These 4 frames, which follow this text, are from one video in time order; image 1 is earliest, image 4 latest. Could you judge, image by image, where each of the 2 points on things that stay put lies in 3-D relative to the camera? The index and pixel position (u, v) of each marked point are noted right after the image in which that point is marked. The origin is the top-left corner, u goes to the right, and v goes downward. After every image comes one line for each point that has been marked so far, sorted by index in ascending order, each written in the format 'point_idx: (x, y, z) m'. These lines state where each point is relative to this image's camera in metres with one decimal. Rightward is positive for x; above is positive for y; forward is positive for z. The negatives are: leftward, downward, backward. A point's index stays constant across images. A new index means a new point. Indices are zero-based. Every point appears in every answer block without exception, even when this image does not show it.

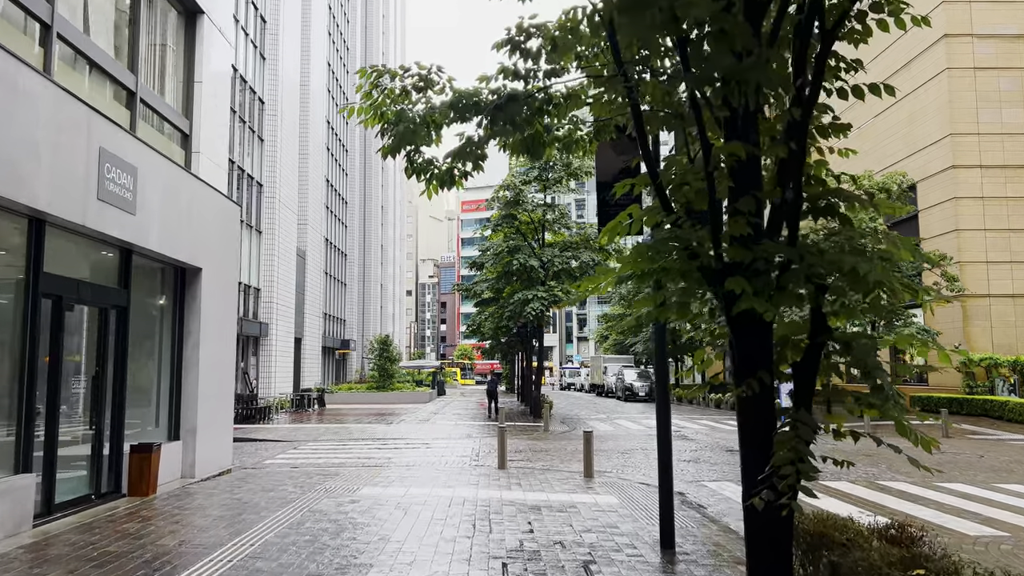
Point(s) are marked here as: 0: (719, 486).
0: (+2.1, -2.0, +11.3) m
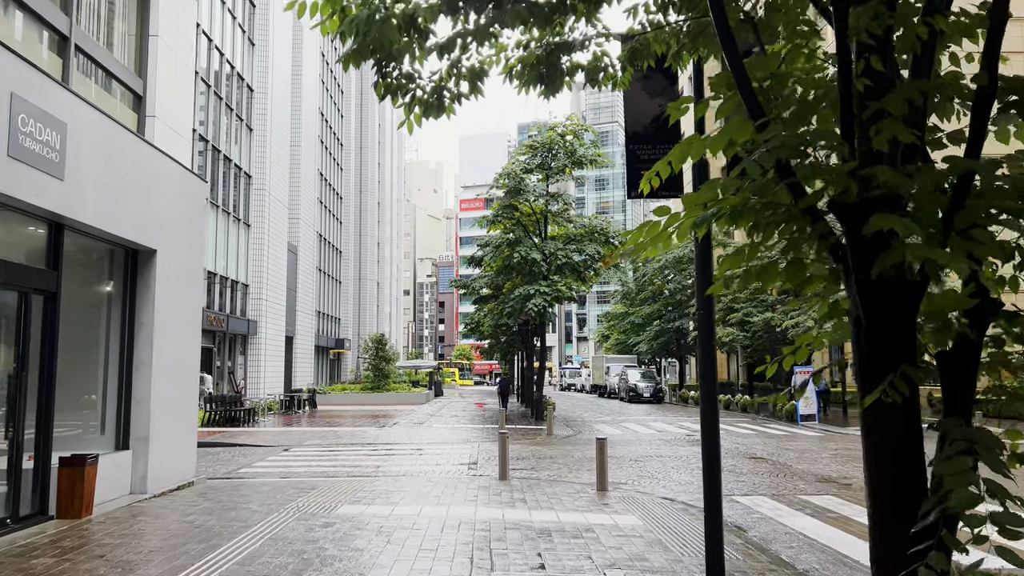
0: (+2.1, -1.9, +9.8) m
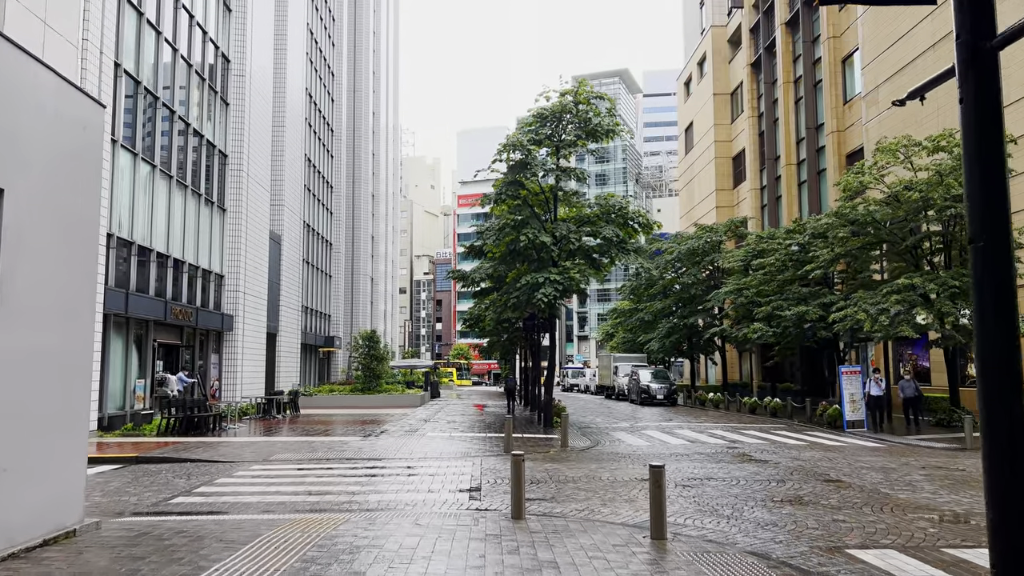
0: (+2.3, -1.7, +6.8) m
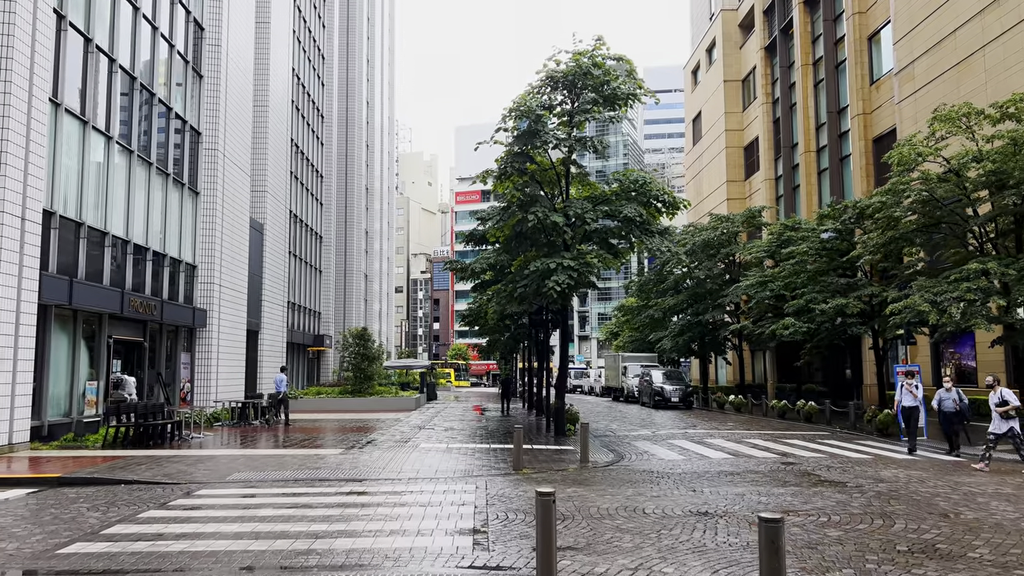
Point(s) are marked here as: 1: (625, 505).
0: (+2.4, -1.4, +3.9) m
1: (+1.0, -1.8, +9.3) m
